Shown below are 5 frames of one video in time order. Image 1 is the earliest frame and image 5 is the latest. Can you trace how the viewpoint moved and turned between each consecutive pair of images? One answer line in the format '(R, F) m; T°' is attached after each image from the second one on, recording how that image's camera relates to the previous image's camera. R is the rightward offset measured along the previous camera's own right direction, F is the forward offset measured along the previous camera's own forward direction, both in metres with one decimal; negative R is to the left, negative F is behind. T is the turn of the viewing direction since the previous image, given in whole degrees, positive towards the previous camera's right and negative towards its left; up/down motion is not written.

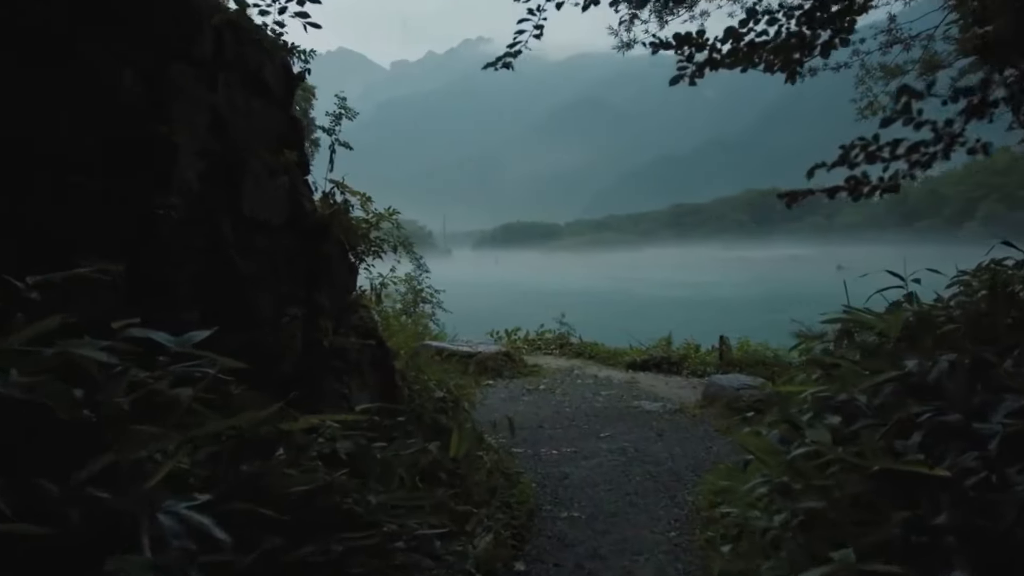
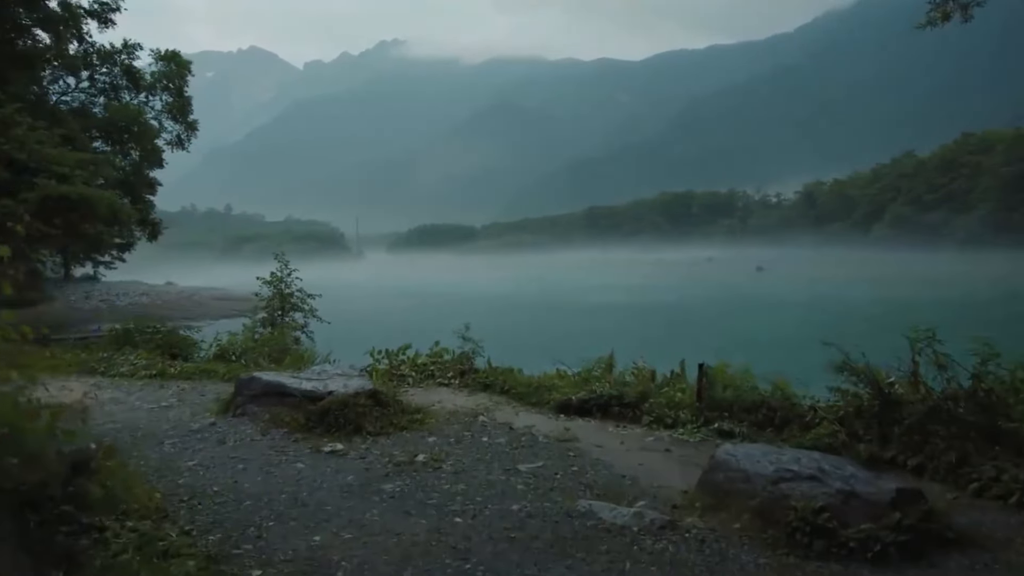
(+0.4, +3.3) m; +7°
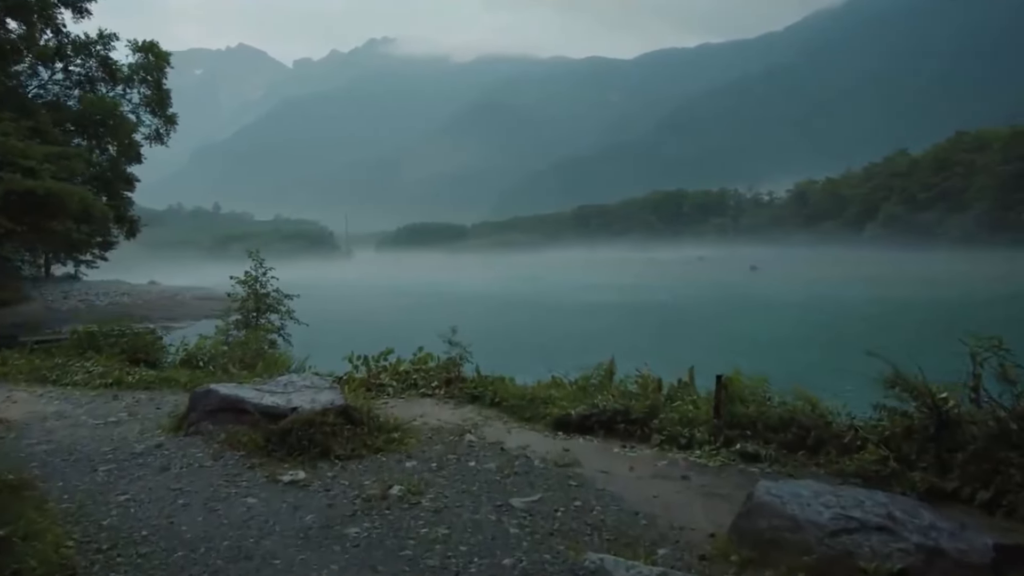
(0.0, +0.8) m; +1°
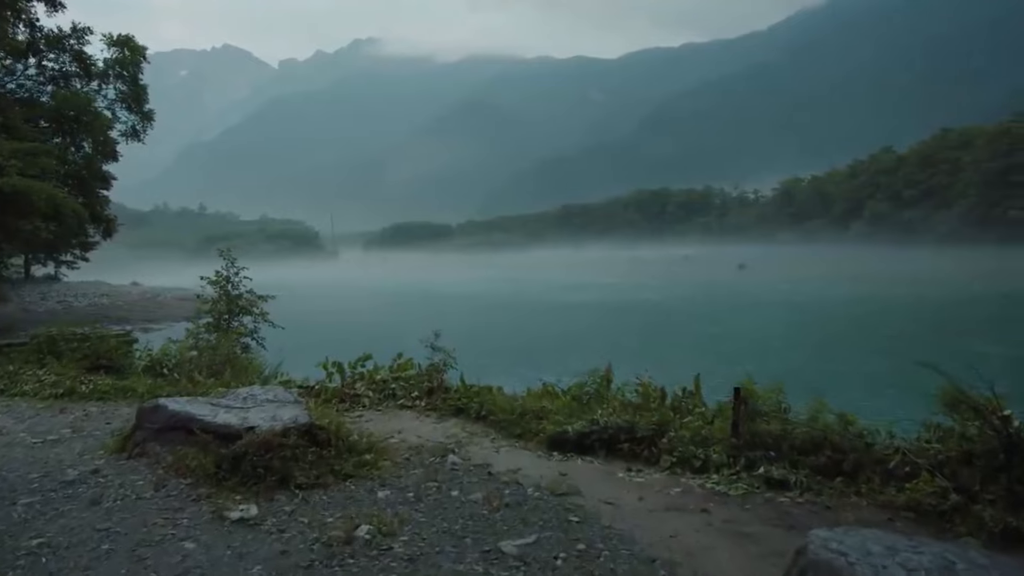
(0.0, +0.7) m; +1°
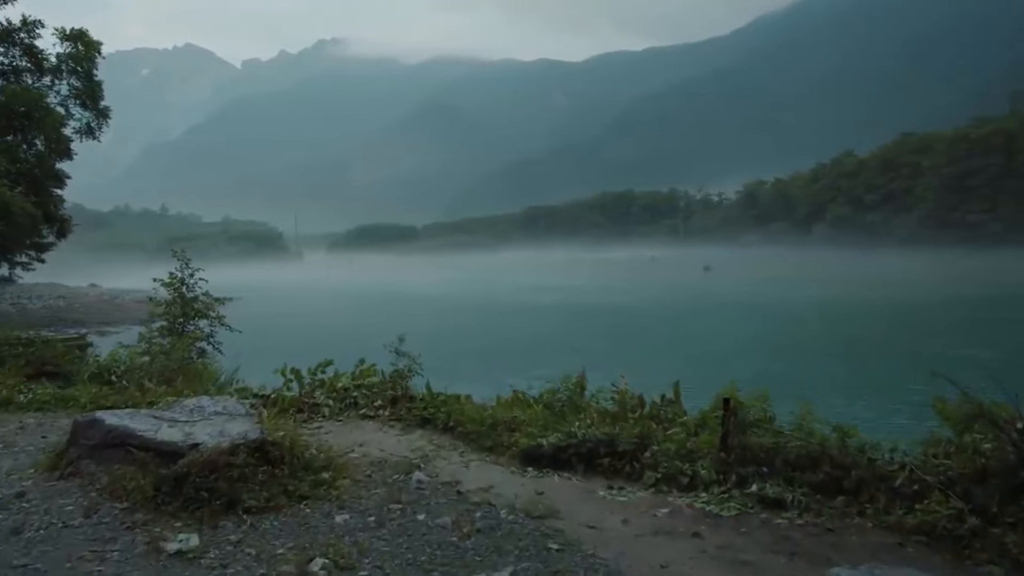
(0.0, +0.4) m; +3°
